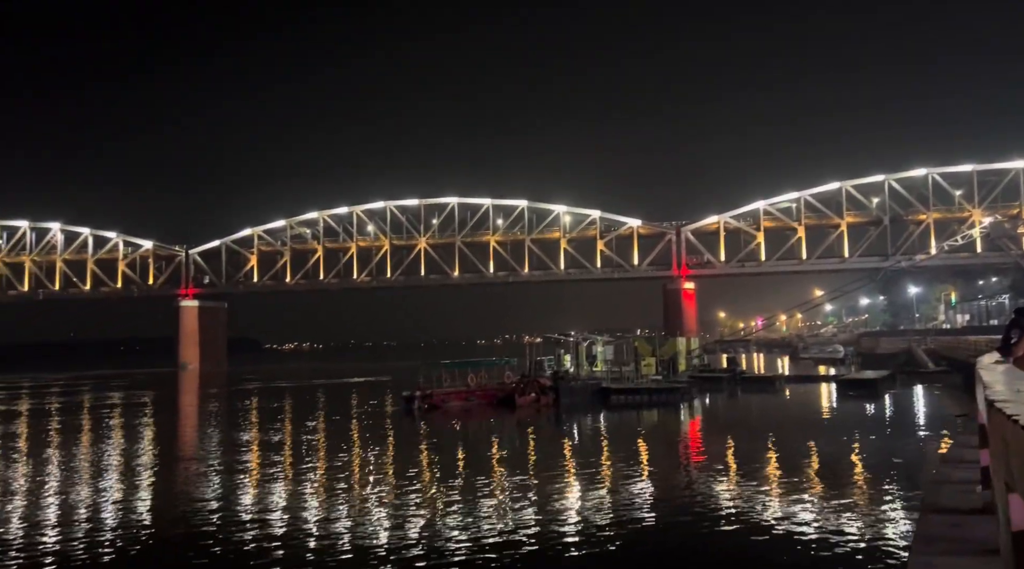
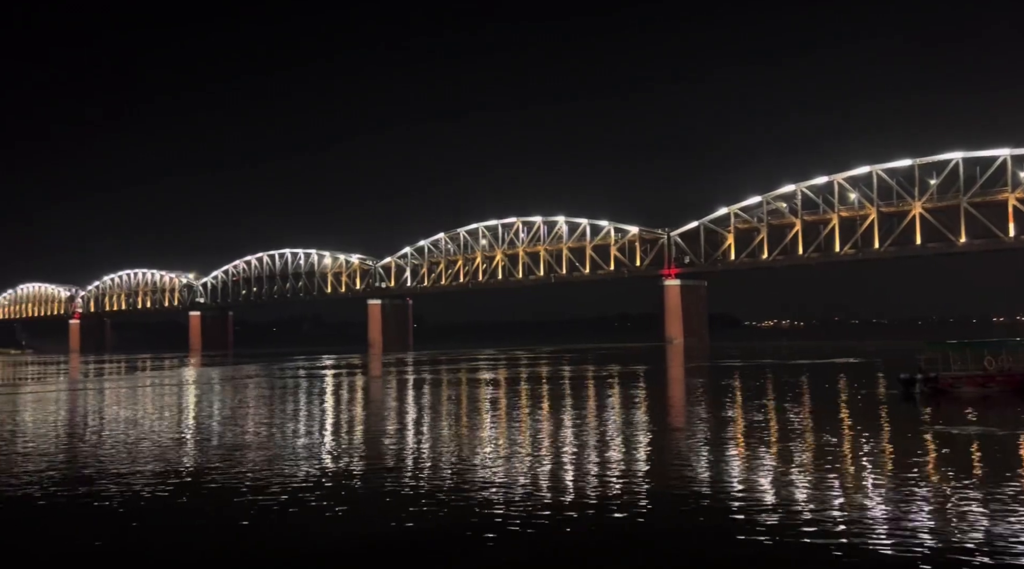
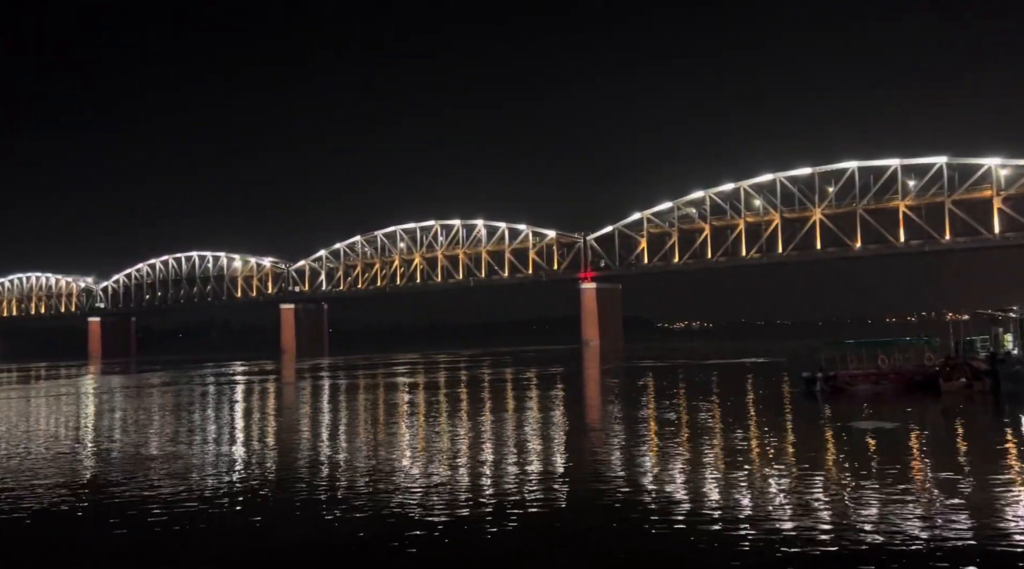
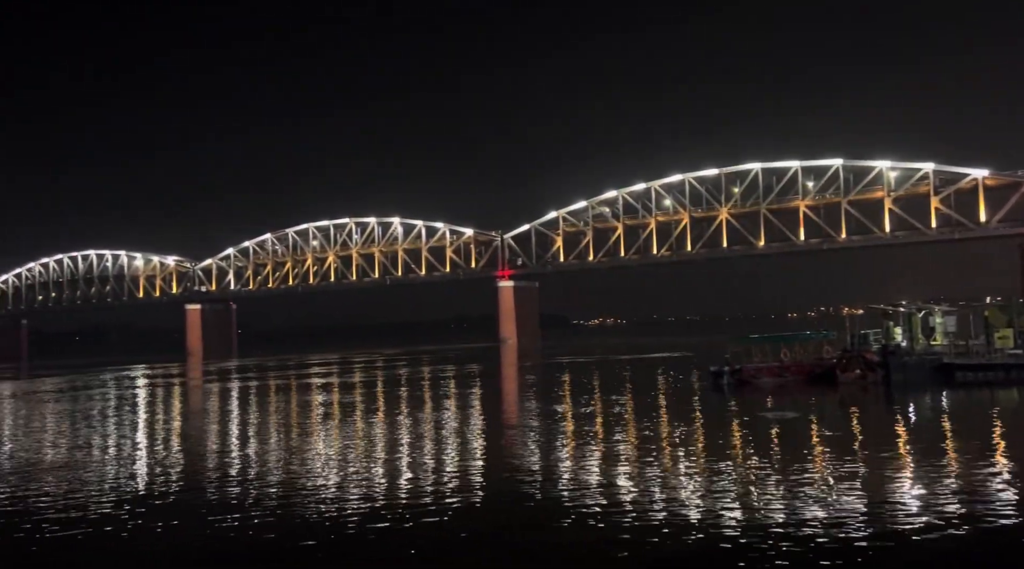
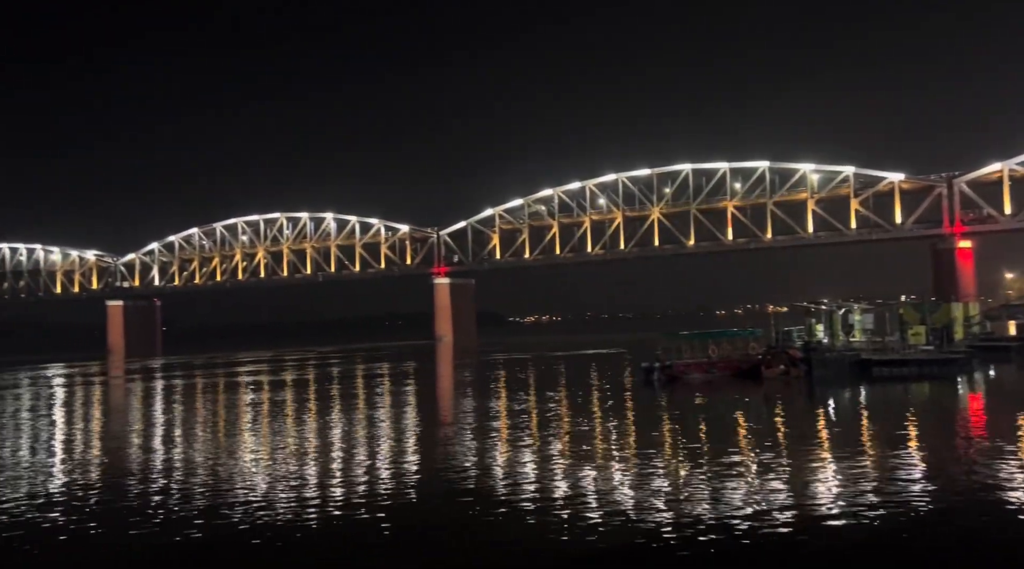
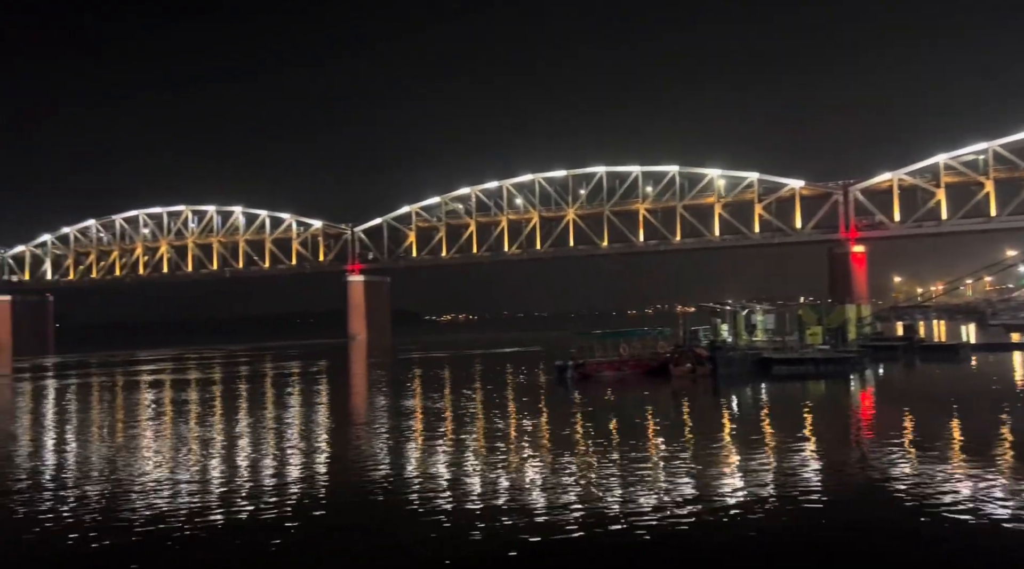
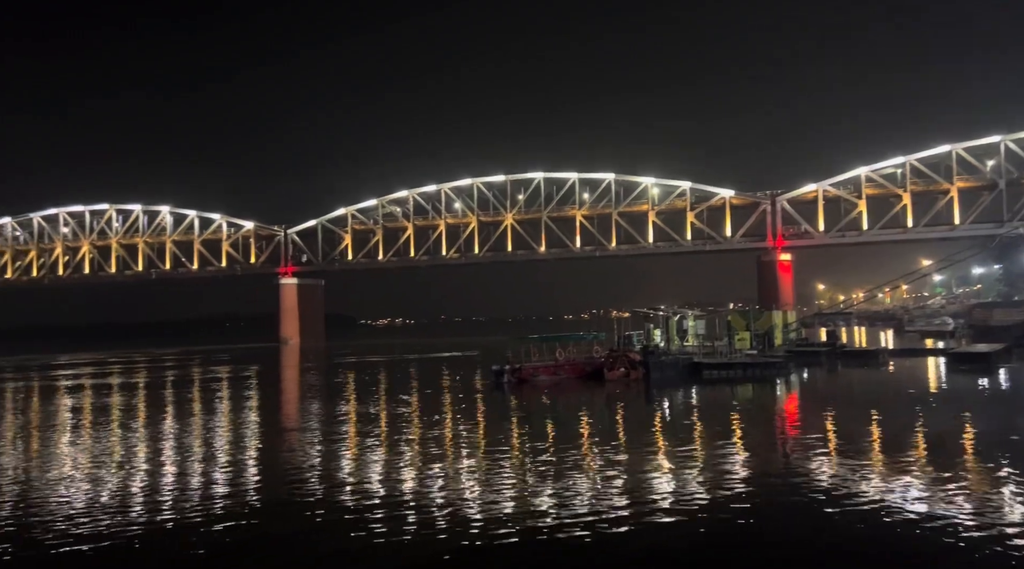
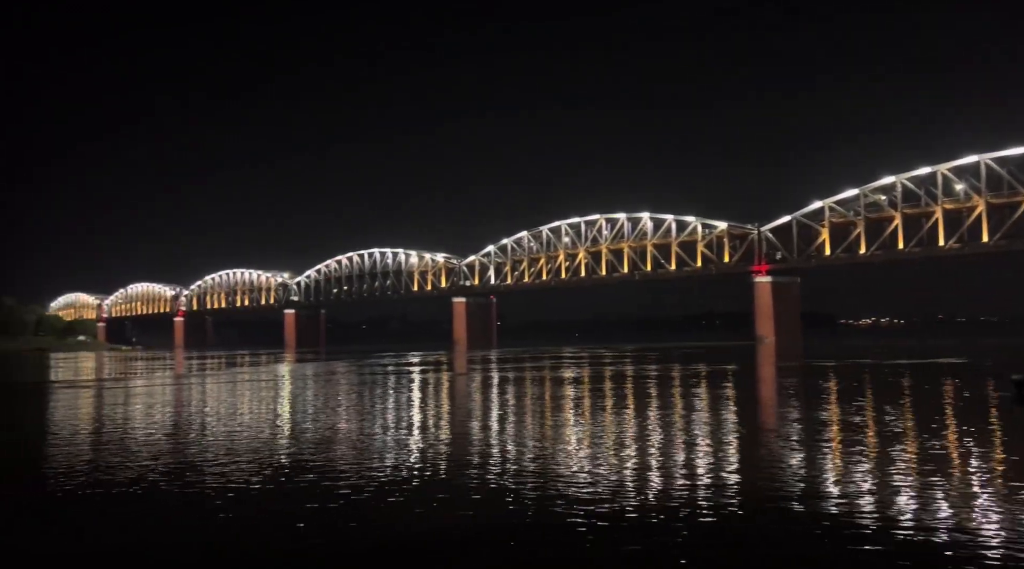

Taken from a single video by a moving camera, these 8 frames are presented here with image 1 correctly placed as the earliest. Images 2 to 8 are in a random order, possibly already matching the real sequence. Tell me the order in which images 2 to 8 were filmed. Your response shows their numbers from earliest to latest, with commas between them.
7, 6, 5, 4, 3, 2, 8
